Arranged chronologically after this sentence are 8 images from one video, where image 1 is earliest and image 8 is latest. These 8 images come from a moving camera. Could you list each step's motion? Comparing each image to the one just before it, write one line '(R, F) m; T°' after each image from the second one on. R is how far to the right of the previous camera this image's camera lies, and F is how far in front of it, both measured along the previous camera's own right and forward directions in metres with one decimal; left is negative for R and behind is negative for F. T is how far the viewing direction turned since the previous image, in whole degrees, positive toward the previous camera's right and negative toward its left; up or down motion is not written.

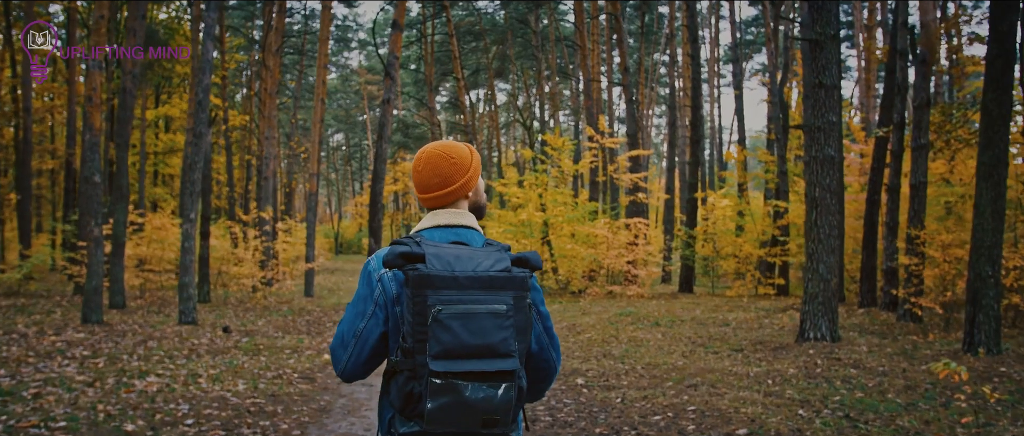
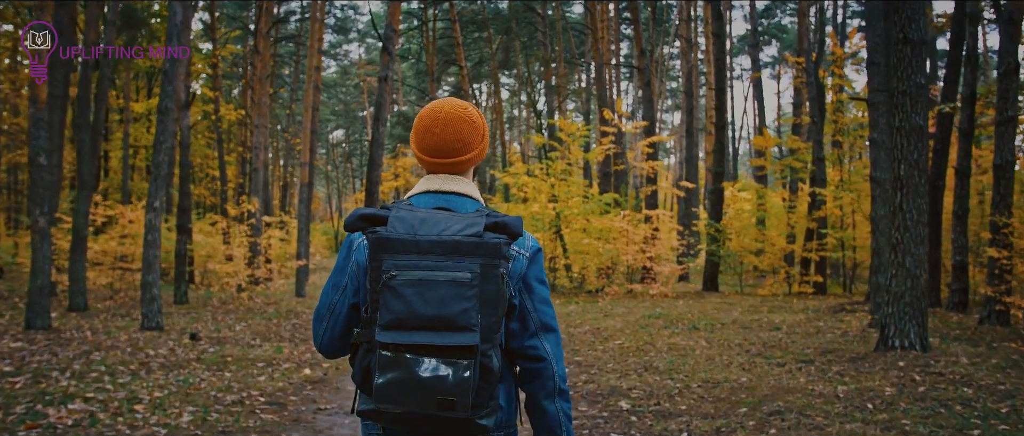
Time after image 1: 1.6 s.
(-0.2, +1.7) m; 0°
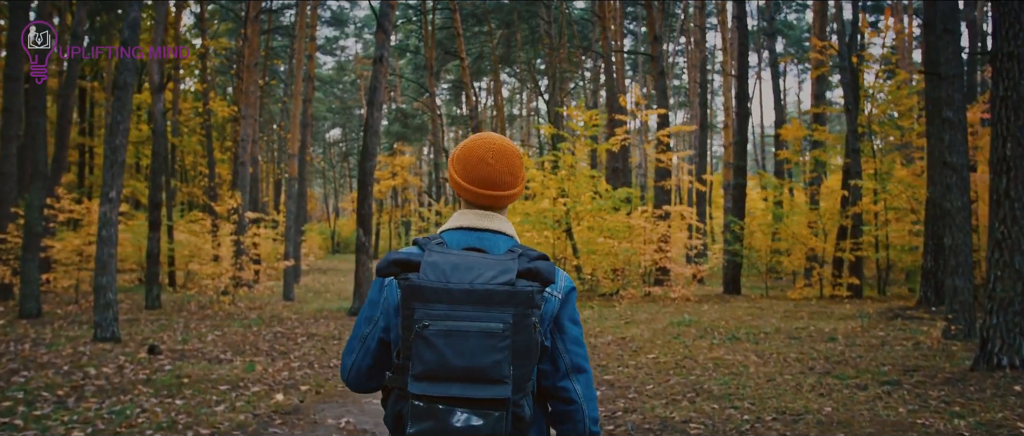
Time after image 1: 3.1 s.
(-0.2, +1.5) m; 0°
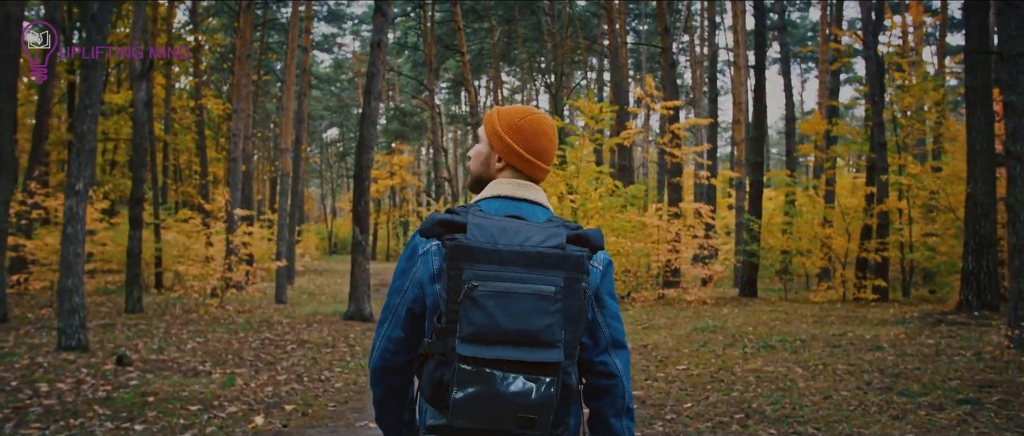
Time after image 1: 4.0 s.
(-0.2, +0.9) m; 0°
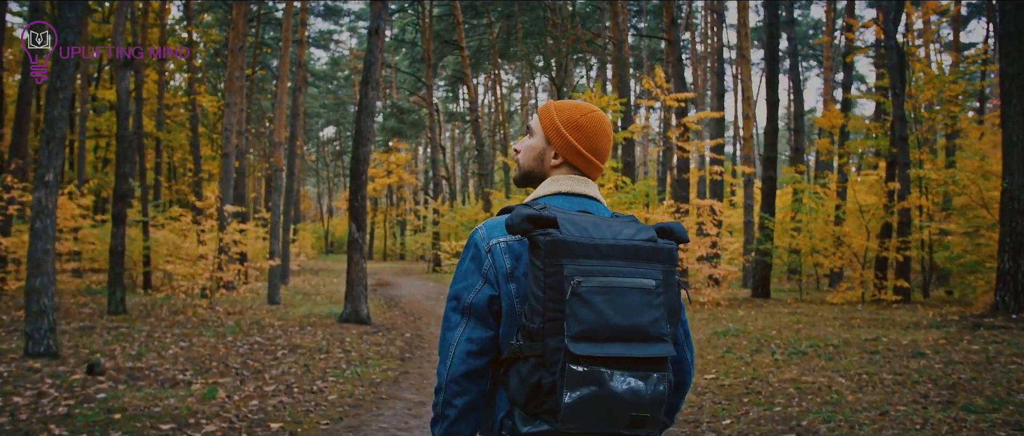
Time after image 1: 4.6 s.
(-0.1, +0.7) m; 0°
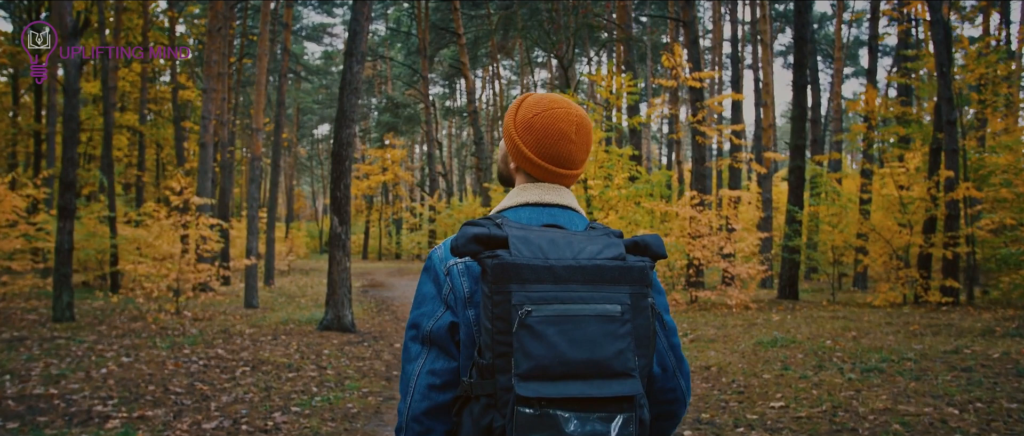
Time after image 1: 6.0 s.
(-0.1, +1.5) m; 0°
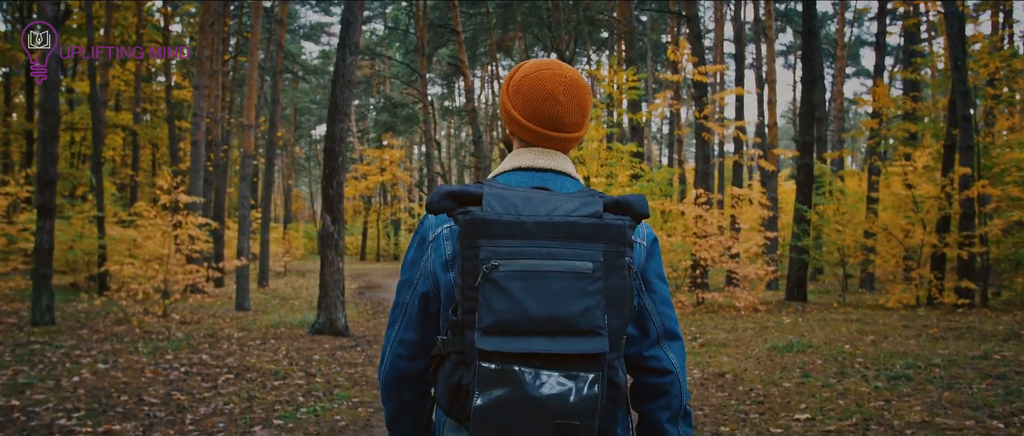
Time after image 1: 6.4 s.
(0.0, +0.4) m; 0°
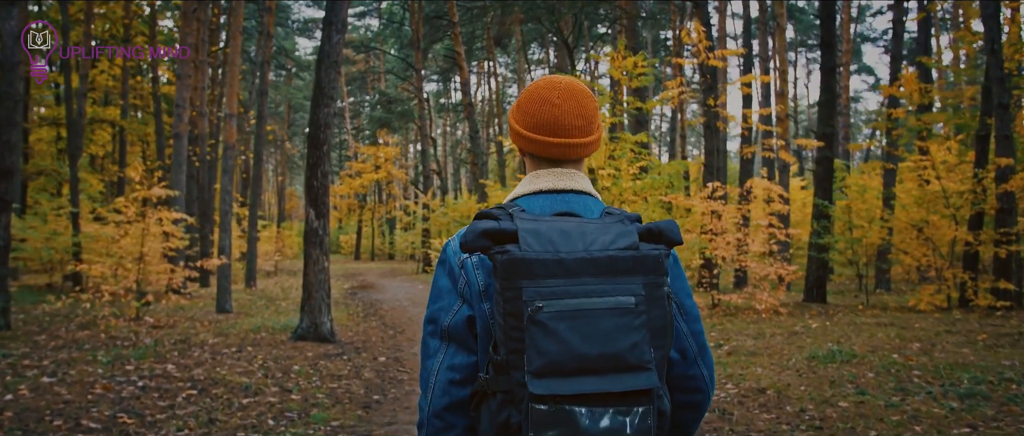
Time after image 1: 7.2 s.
(-0.1, +0.9) m; 0°
